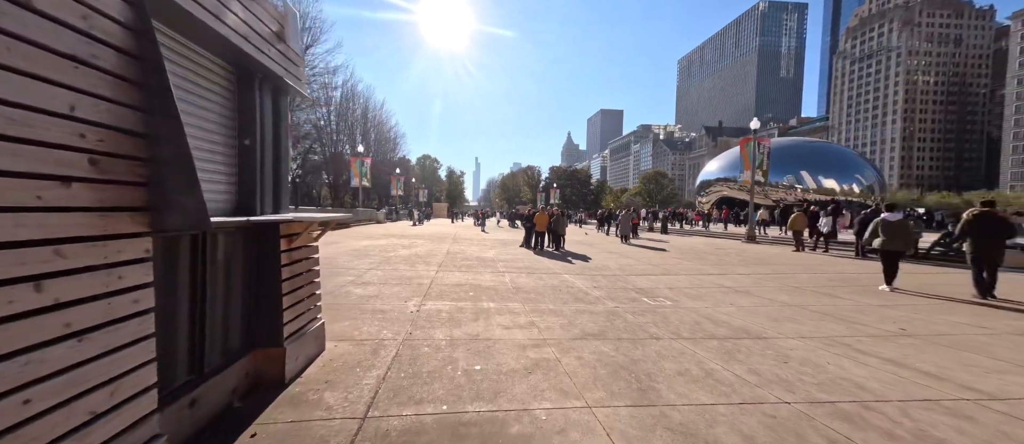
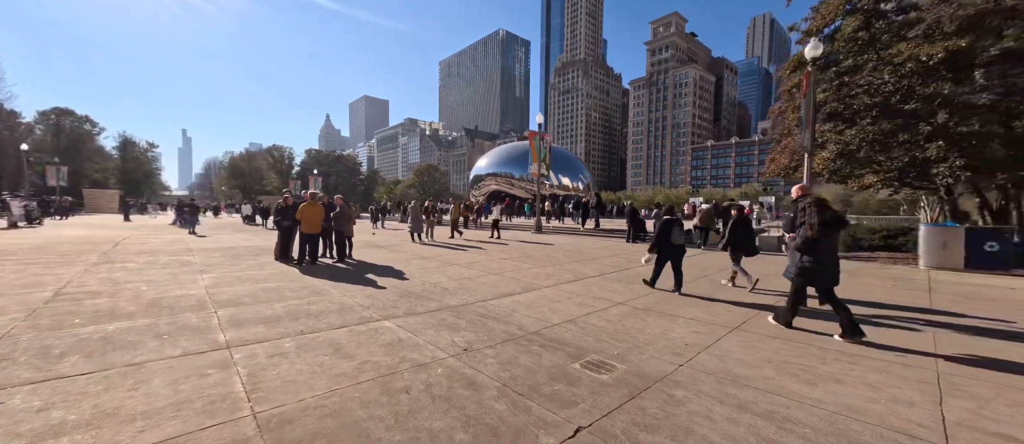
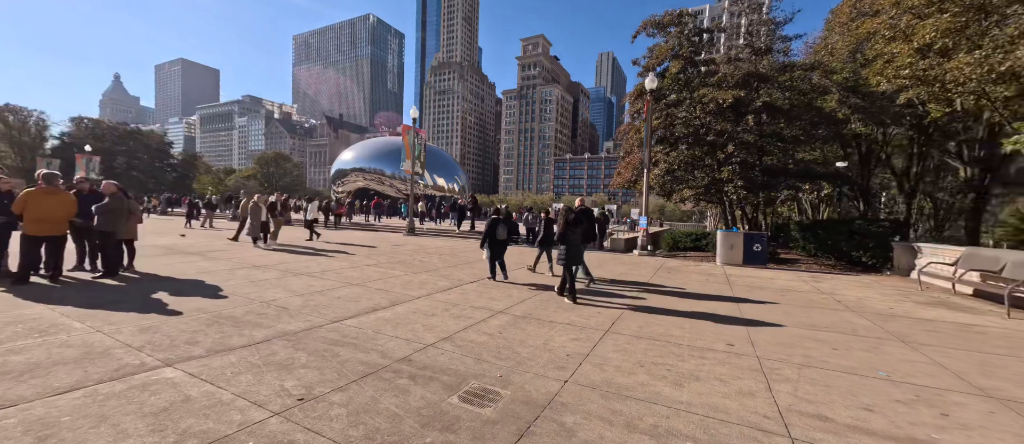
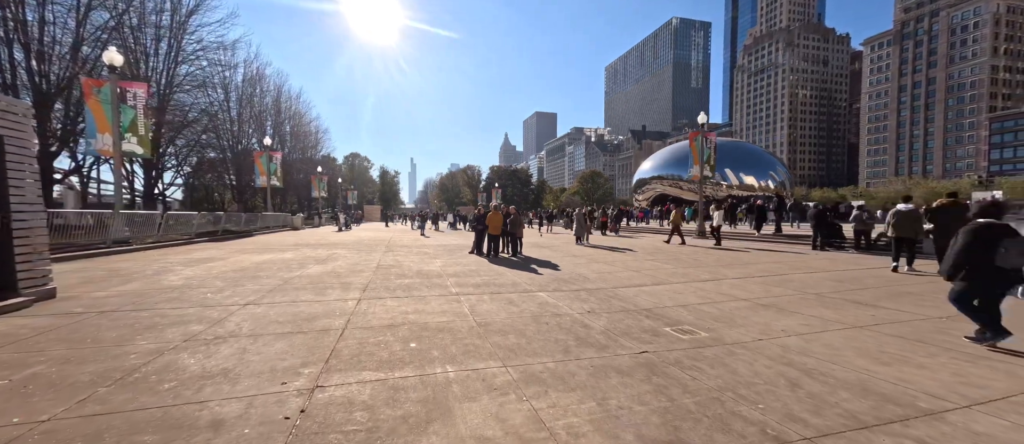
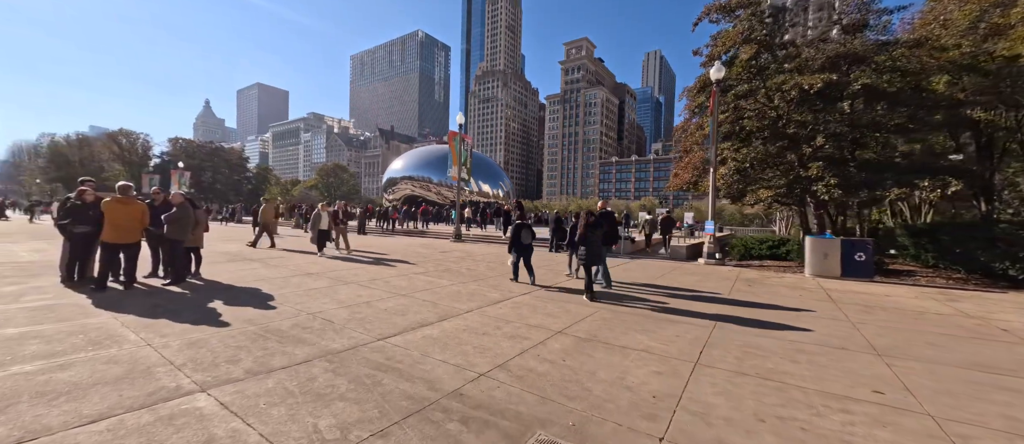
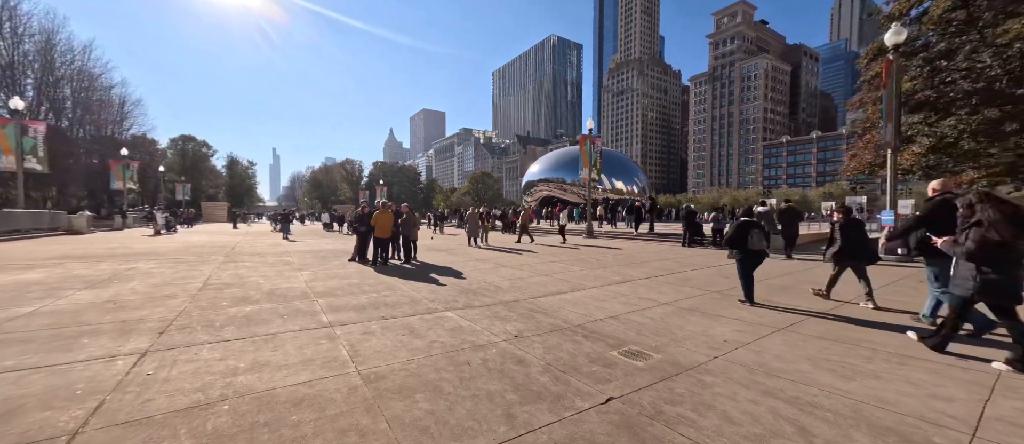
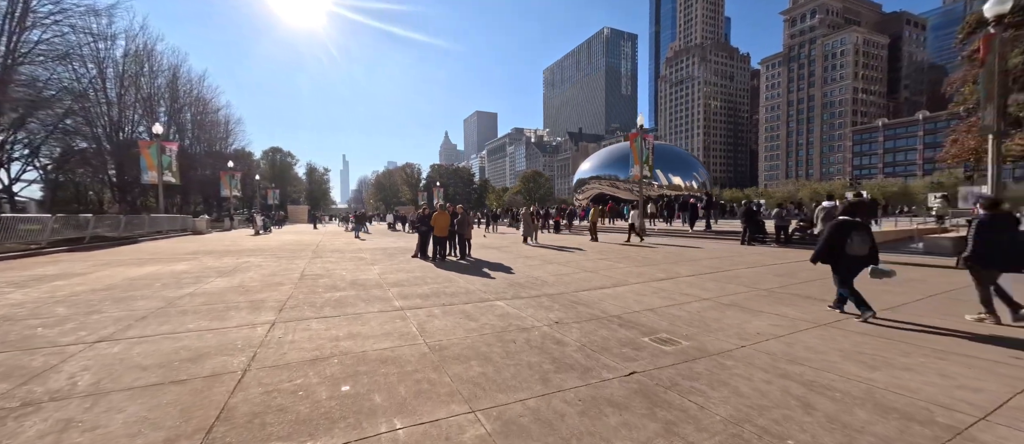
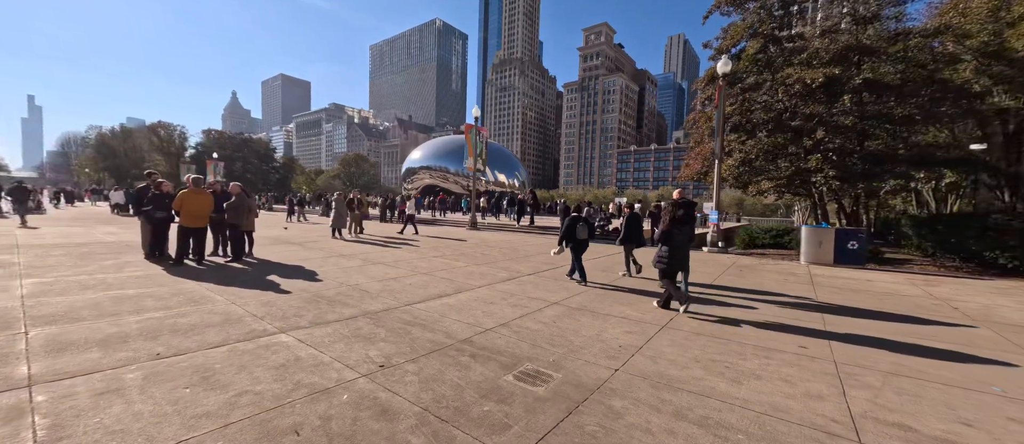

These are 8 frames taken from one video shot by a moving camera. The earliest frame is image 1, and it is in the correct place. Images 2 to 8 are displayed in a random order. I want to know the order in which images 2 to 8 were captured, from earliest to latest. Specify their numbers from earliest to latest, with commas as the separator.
4, 7, 6, 2, 8, 3, 5
